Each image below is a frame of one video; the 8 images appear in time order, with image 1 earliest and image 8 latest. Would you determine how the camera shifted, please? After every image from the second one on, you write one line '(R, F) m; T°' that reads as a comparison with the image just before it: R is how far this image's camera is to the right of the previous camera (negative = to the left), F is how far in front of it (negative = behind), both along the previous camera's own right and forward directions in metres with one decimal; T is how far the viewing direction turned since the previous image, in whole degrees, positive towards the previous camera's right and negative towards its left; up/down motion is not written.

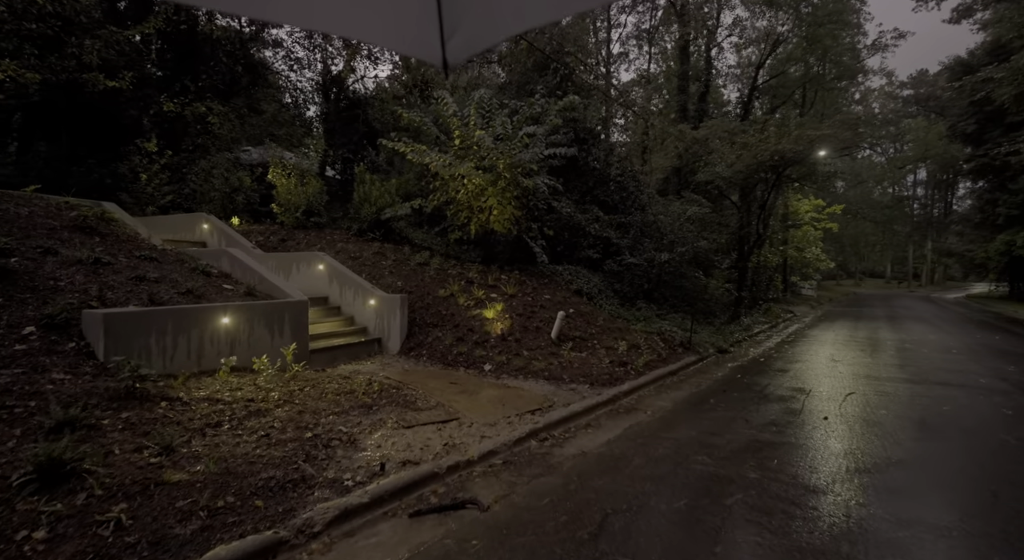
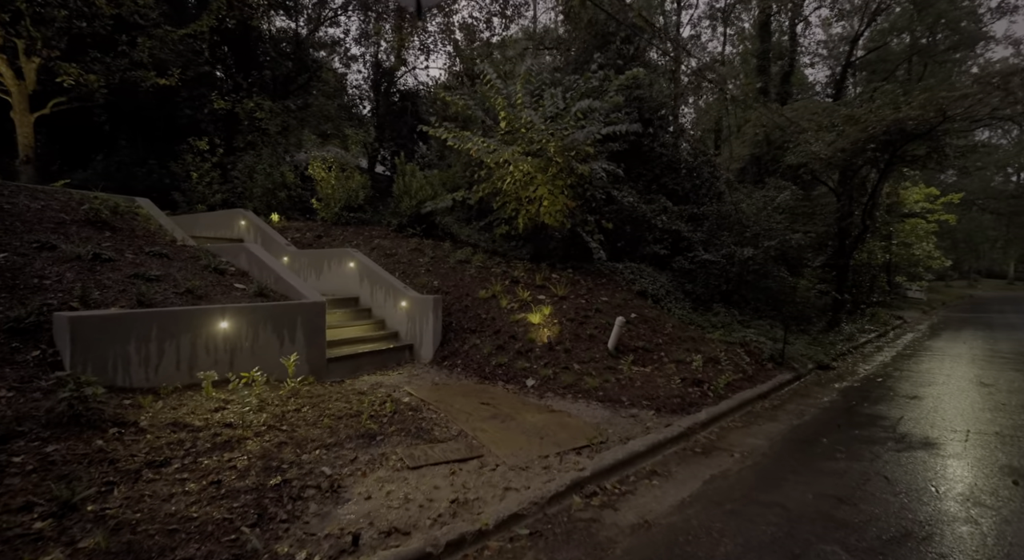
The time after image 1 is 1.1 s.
(+0.2, +1.2) m; -7°
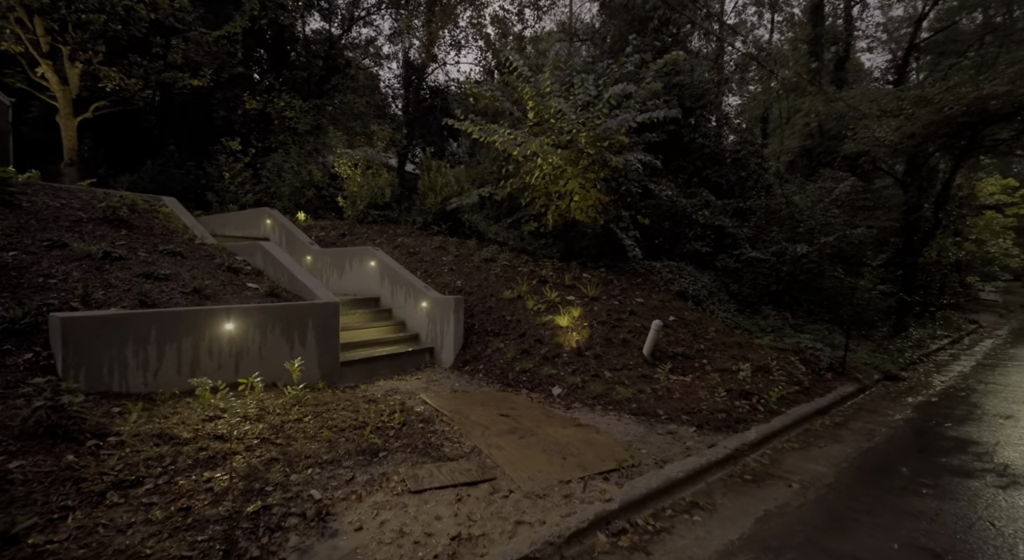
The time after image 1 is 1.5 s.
(+0.1, +0.5) m; -4°
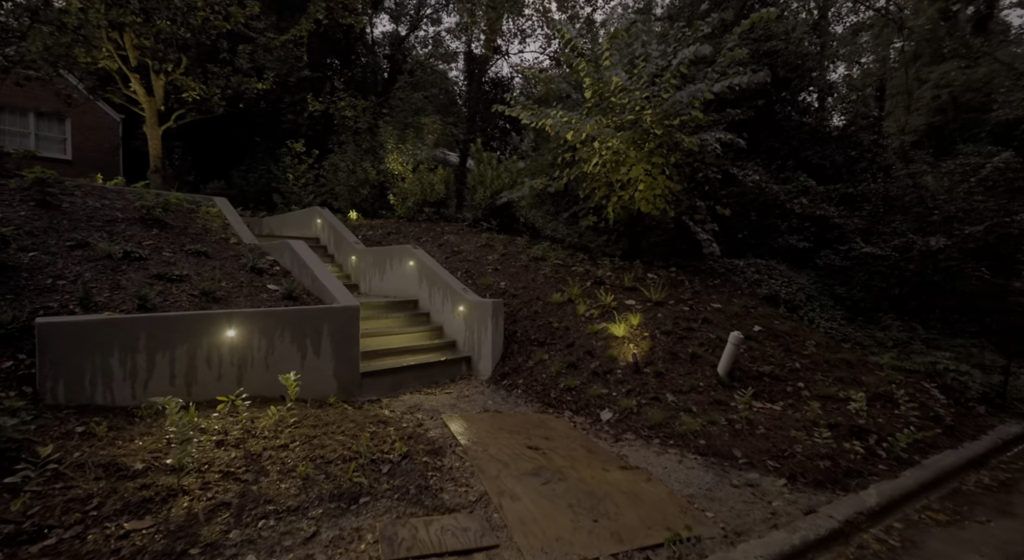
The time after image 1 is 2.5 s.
(+0.4, +0.9) m; -9°
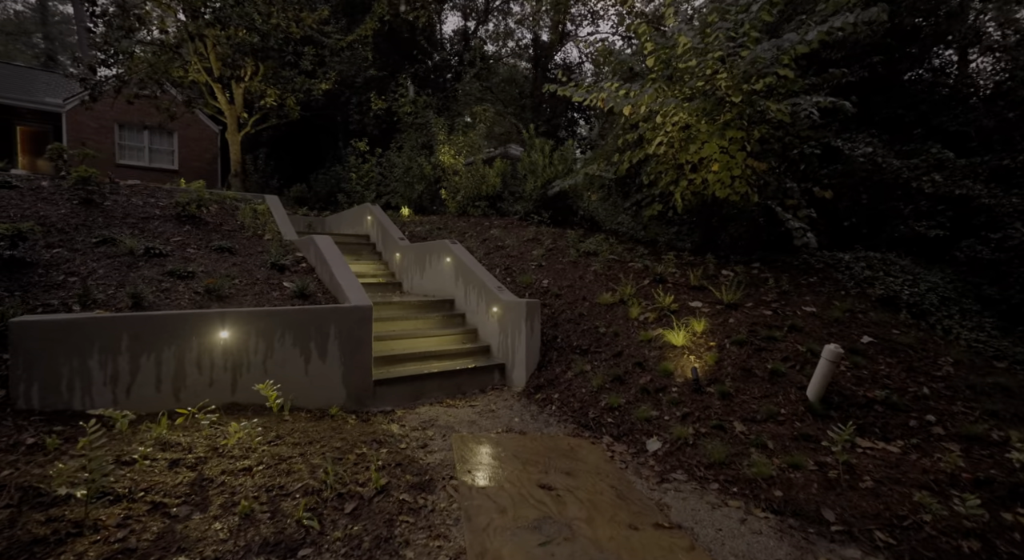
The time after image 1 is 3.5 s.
(+0.5, +0.8) m; -10°
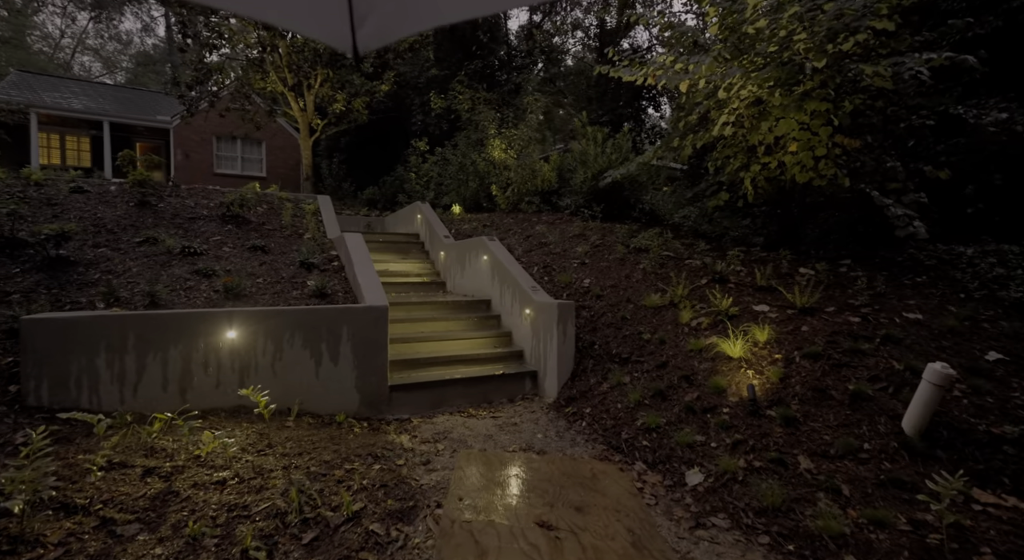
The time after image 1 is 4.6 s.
(+0.5, +0.5) m; -9°
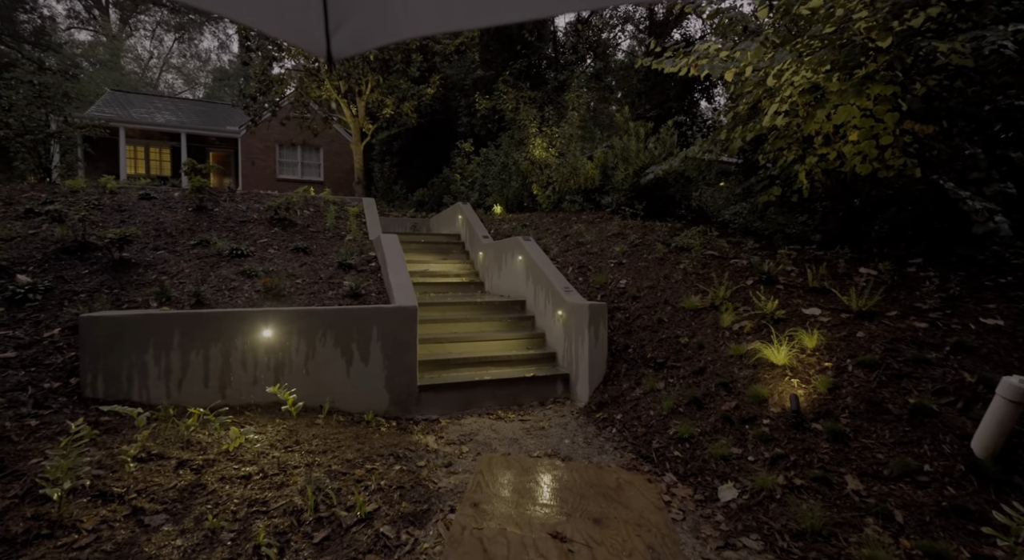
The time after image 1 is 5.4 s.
(+0.2, +0.1) m; -6°
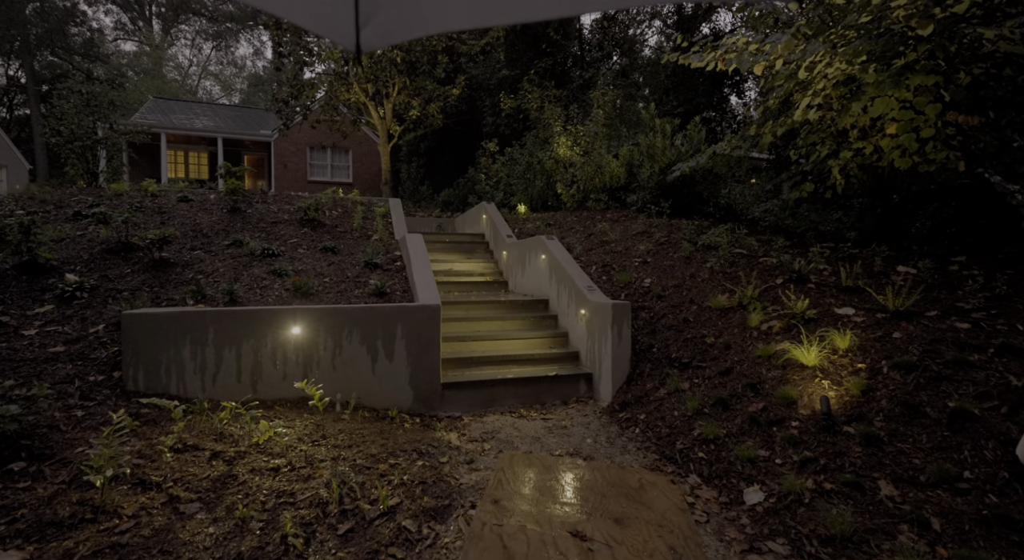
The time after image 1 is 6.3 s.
(0.0, 0.0) m; -3°
